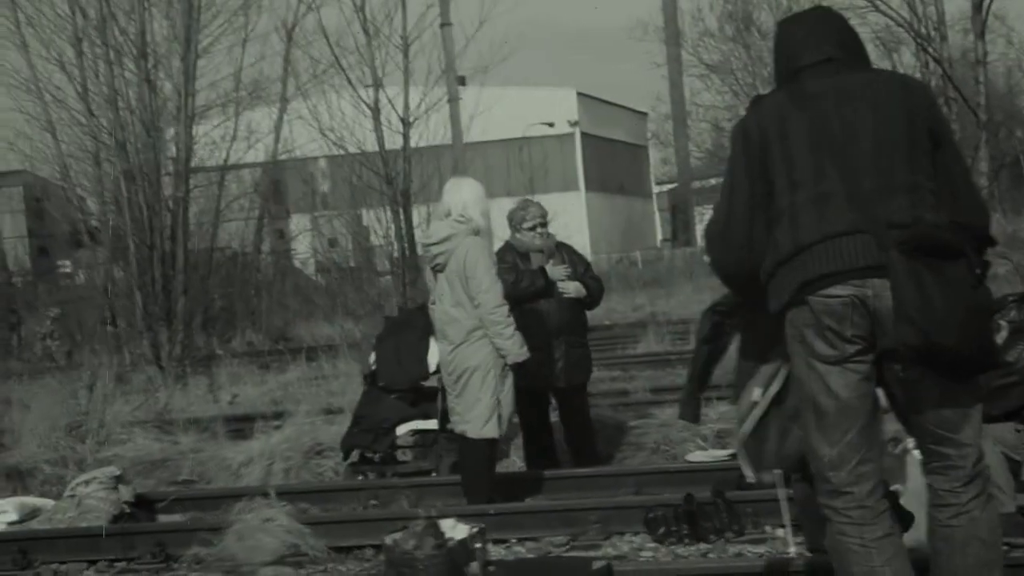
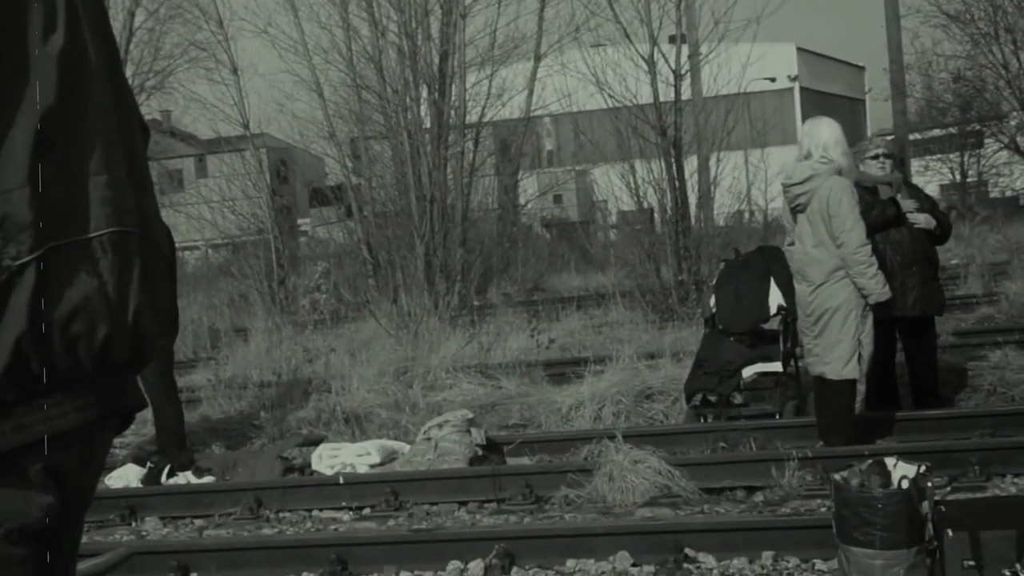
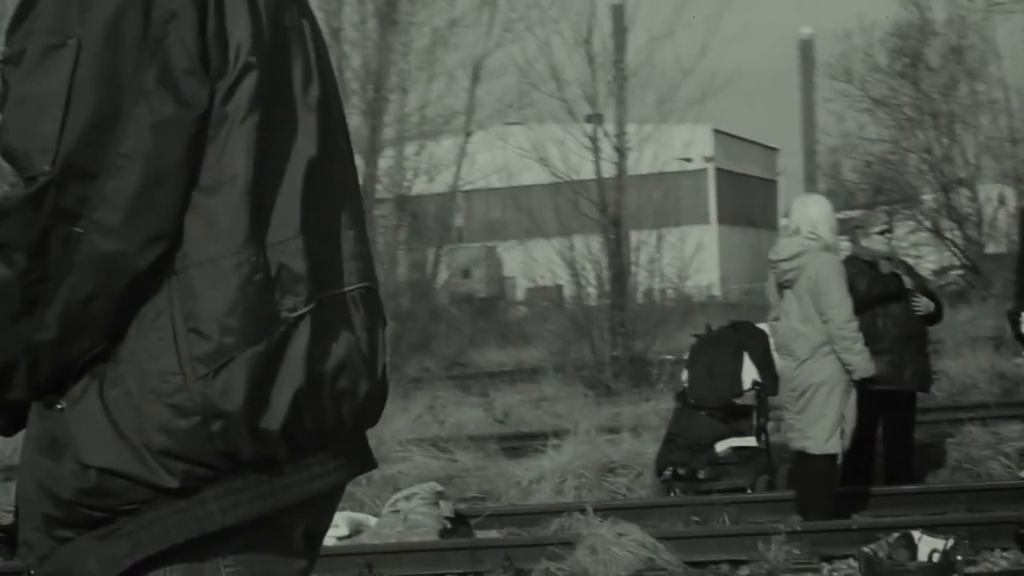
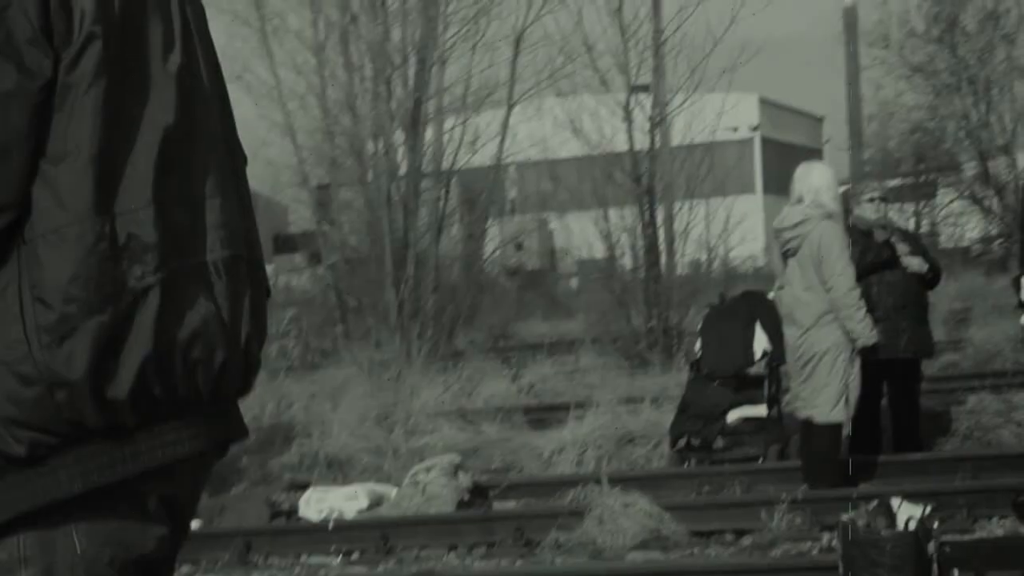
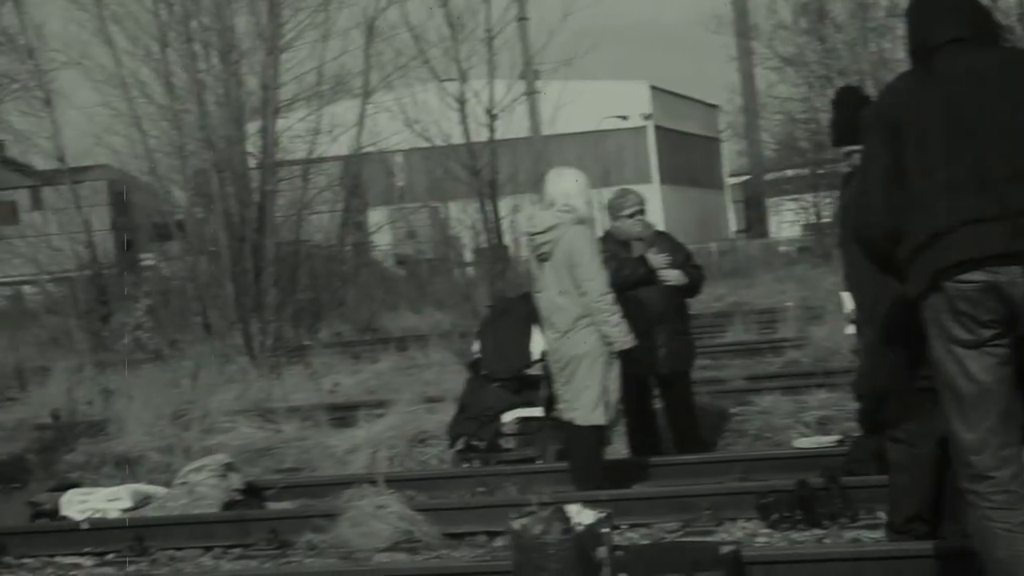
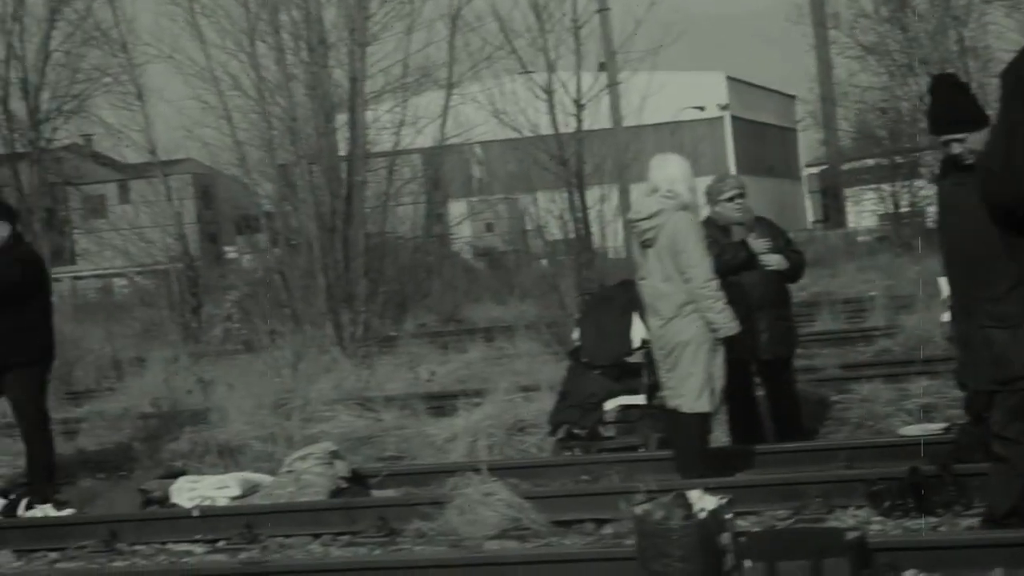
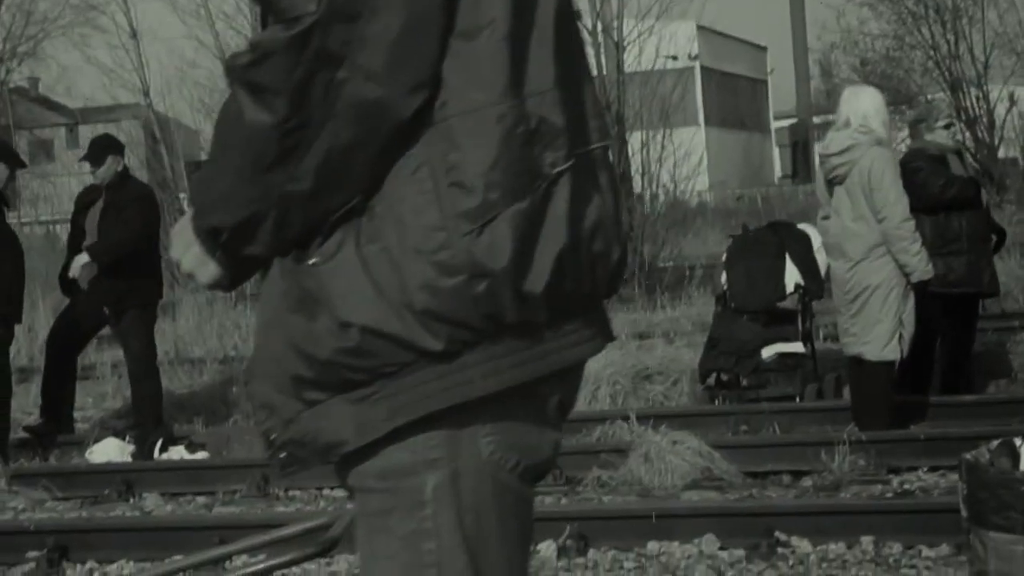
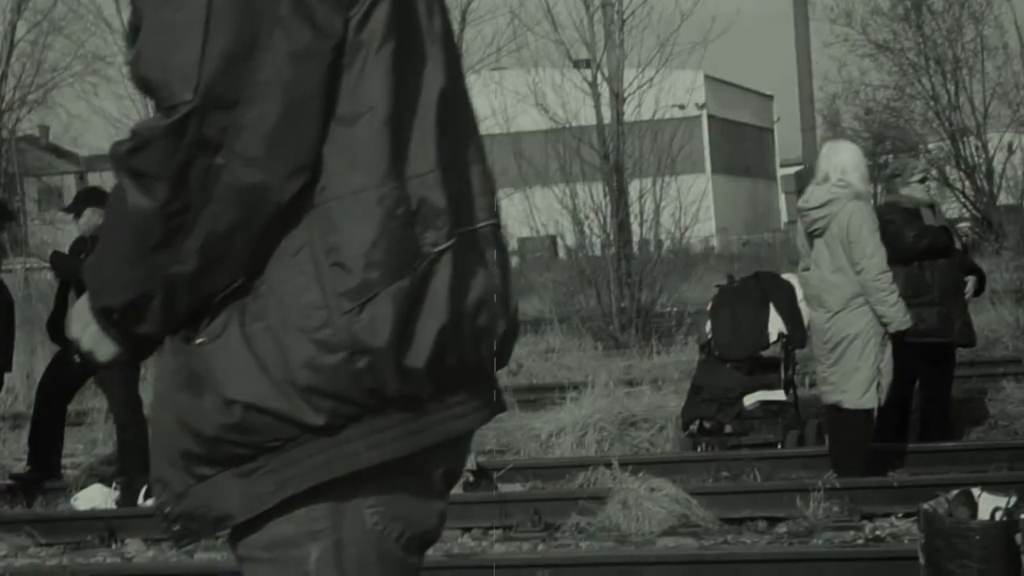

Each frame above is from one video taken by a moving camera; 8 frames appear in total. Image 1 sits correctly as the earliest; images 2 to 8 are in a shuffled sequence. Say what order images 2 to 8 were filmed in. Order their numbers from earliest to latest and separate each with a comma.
5, 6, 2, 4, 3, 8, 7
